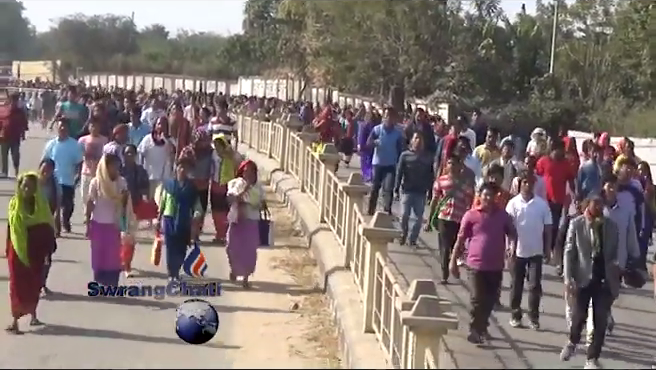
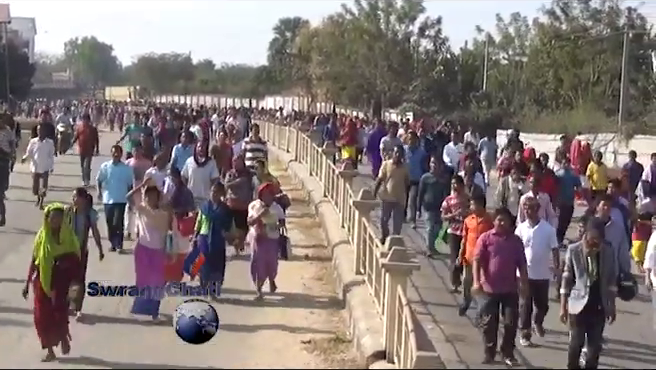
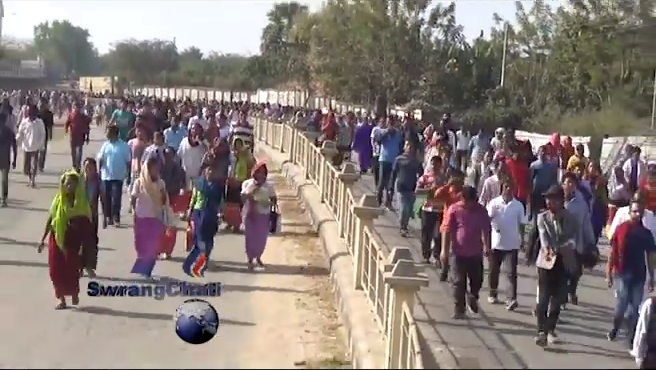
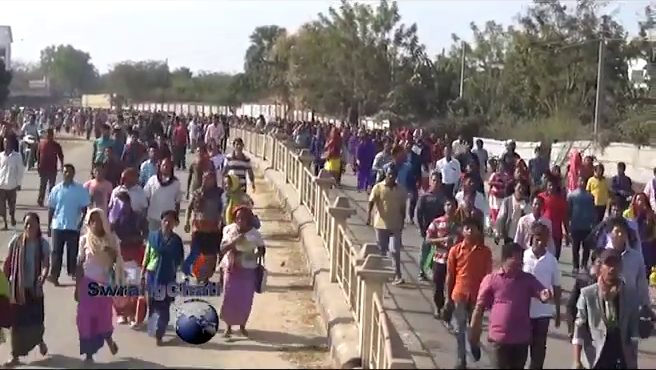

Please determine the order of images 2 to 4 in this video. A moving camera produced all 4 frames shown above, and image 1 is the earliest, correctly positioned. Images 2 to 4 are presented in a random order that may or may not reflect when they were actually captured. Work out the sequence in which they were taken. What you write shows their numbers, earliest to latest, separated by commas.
3, 2, 4
